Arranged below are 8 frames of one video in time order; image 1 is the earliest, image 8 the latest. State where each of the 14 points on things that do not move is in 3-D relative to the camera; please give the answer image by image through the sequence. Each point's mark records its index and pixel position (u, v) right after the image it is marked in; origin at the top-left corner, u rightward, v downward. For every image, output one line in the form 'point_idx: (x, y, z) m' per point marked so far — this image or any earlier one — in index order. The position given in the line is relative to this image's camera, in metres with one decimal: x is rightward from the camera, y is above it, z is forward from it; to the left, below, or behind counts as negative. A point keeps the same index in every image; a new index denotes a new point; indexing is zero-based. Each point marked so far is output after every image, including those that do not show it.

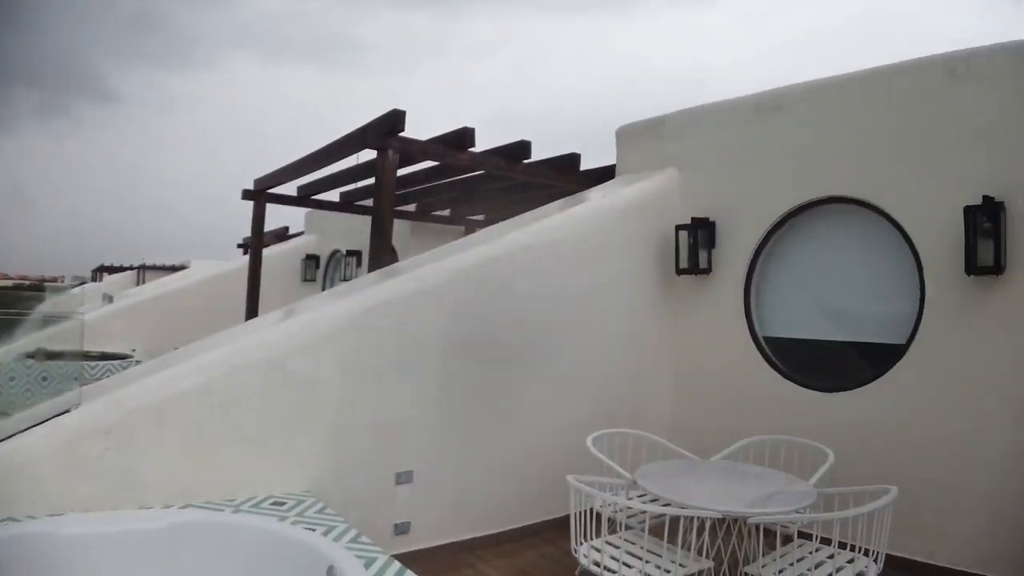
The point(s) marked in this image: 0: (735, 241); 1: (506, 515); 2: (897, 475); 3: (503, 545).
0: (+1.4, +0.3, +4.5) m
1: (-0.1, -1.5, +4.1) m
2: (+2.3, -1.1, +3.9) m
3: (0.0, -1.6, +4.0) m
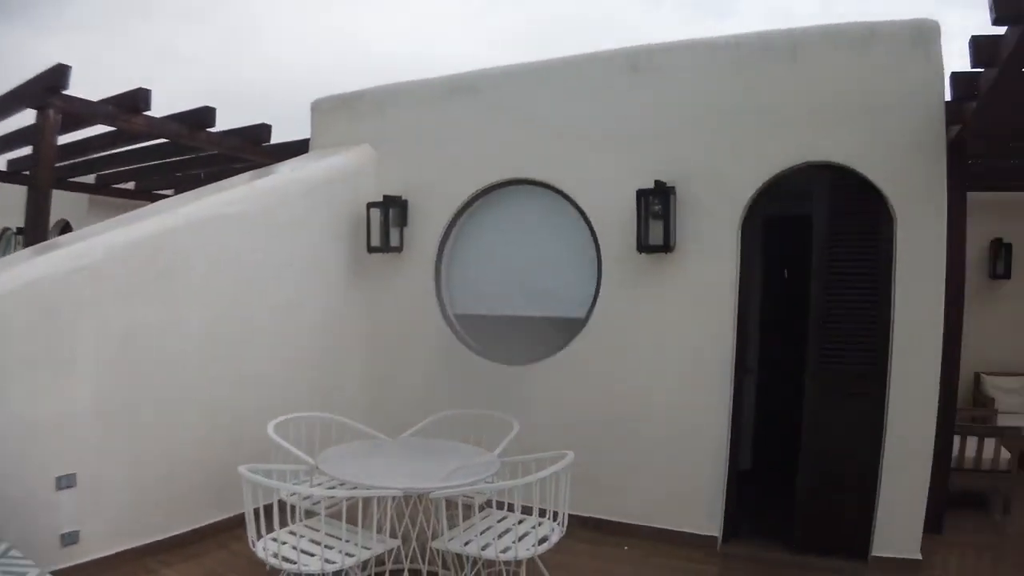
0: (-0.6, +0.5, +4.4) m
1: (-1.9, -1.4, +3.8) m
2: (+0.4, -0.9, +4.0) m
3: (-1.9, -1.5, +3.7) m
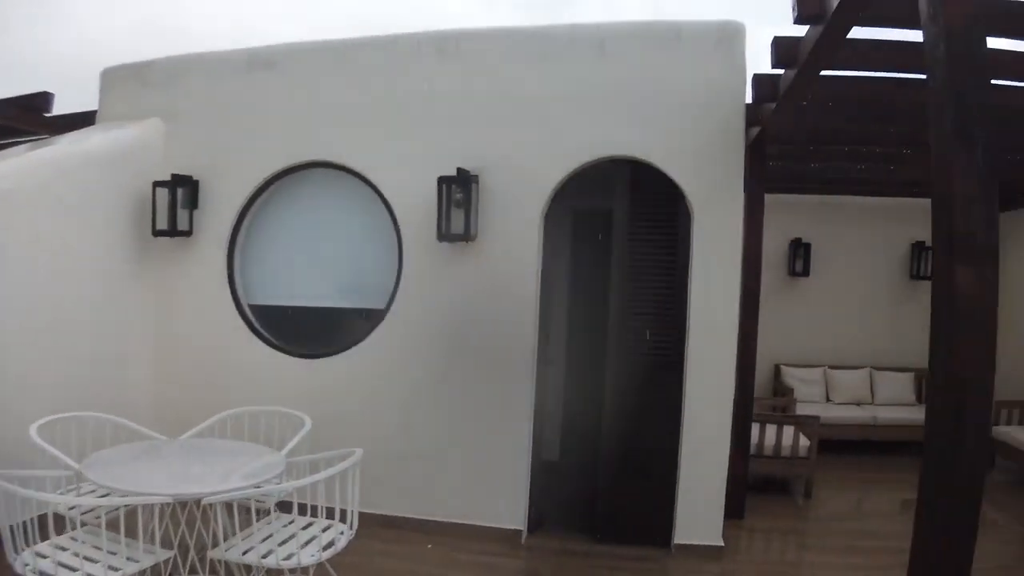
0: (-1.9, +0.6, +4.2) m
1: (-3.1, -1.3, +3.4) m
2: (-0.8, -0.9, +3.9) m
3: (-3.1, -1.5, +3.3) m
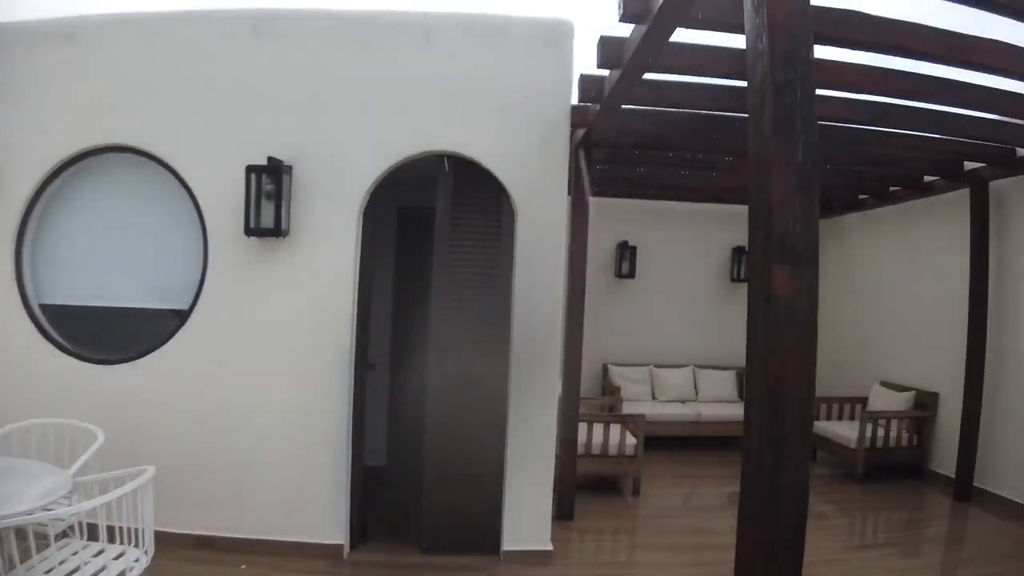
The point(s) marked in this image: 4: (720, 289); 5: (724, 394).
0: (-2.9, +0.6, +3.6) m
1: (-4.1, -1.3, +2.6) m
2: (-1.8, -0.9, +3.5) m
3: (-4.0, -1.4, +2.5) m
4: (+2.2, 0.0, +6.6) m
5: (+2.1, -1.0, +6.2) m
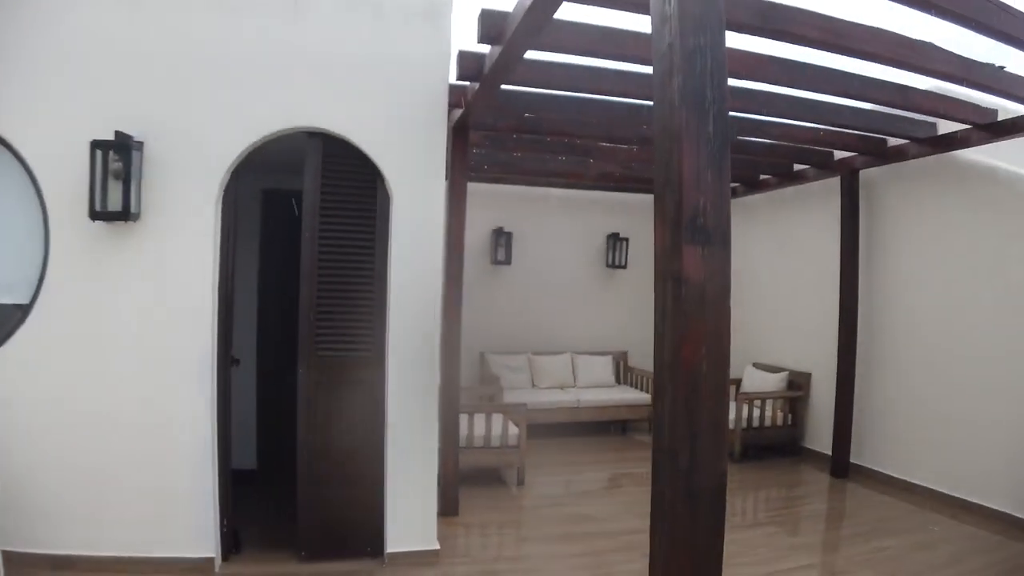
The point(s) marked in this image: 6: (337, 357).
0: (-3.5, +0.6, +2.8) m
1: (-4.4, -1.3, +1.6) m
2: (-2.4, -0.9, +2.9) m
3: (-4.3, -1.5, +1.5) m
4: (+0.9, +0.2, +6.8) m
5: (+0.9, -0.9, +6.4) m
6: (-0.8, -0.3, +3.1) m
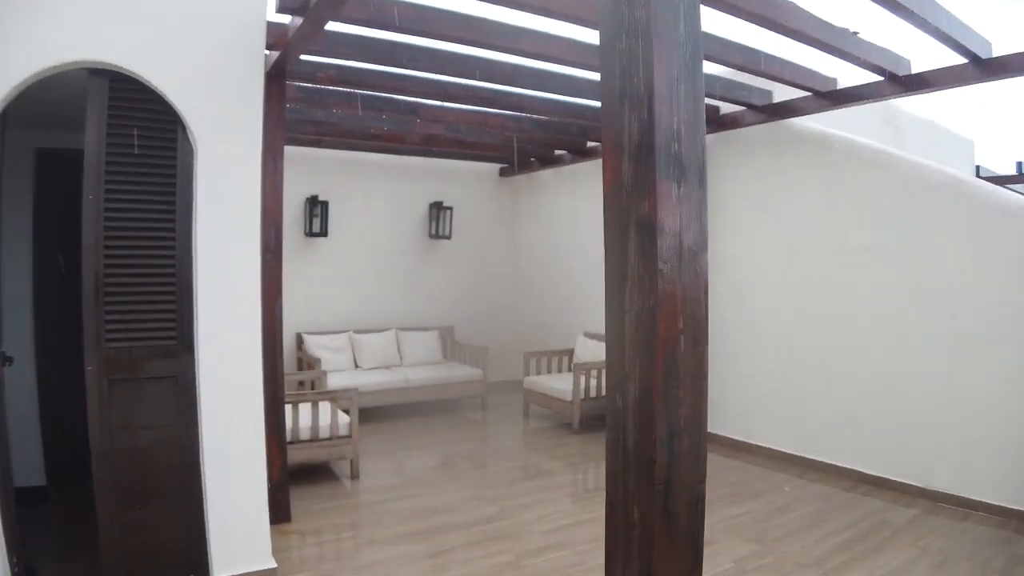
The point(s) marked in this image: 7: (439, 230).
0: (-3.9, +0.6, +1.3) m
1: (-4.4, -1.3, 0.0) m
2: (-2.9, -0.8, +1.8) m
3: (-4.3, -1.5, 0.0) m
4: (-1.0, +0.4, +6.5) m
5: (-0.8, -0.6, +6.1) m
6: (-1.5, -0.2, +2.4) m
7: (-0.7, +0.6, +6.4) m
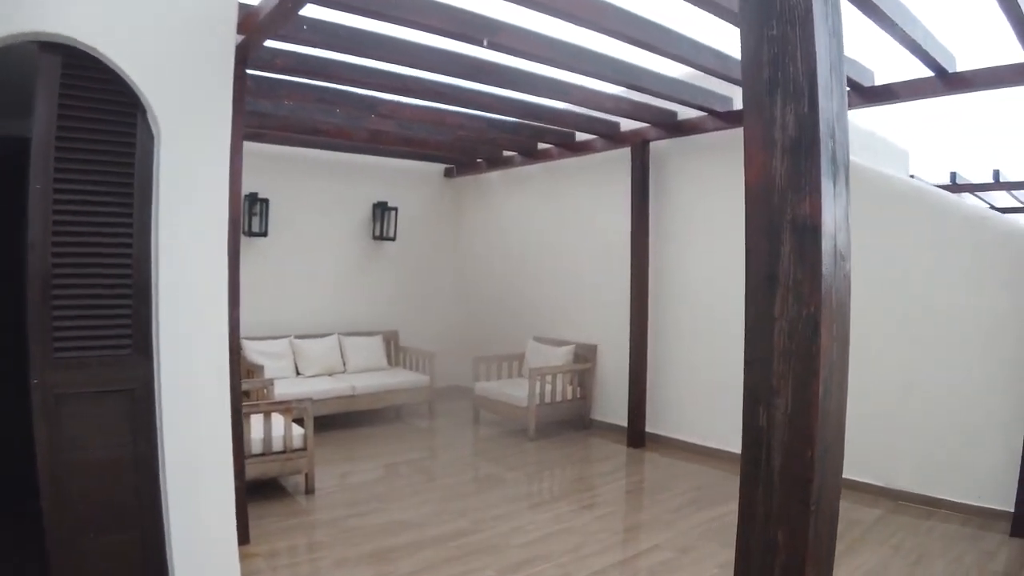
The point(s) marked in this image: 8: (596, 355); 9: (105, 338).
0: (-3.8, +0.6, +0.7) m
1: (-4.1, -1.3, -0.6) m
2: (-2.8, -0.8, +1.3) m
3: (-4.0, -1.5, -0.7) m
4: (-1.5, +0.4, +6.2) m
5: (-1.3, -0.7, +5.9) m
6: (-1.4, -0.2, +2.1) m
7: (-1.3, +0.6, +6.2) m
8: (+0.7, -0.6, +5.4) m
9: (-1.4, -0.2, +2.2) m
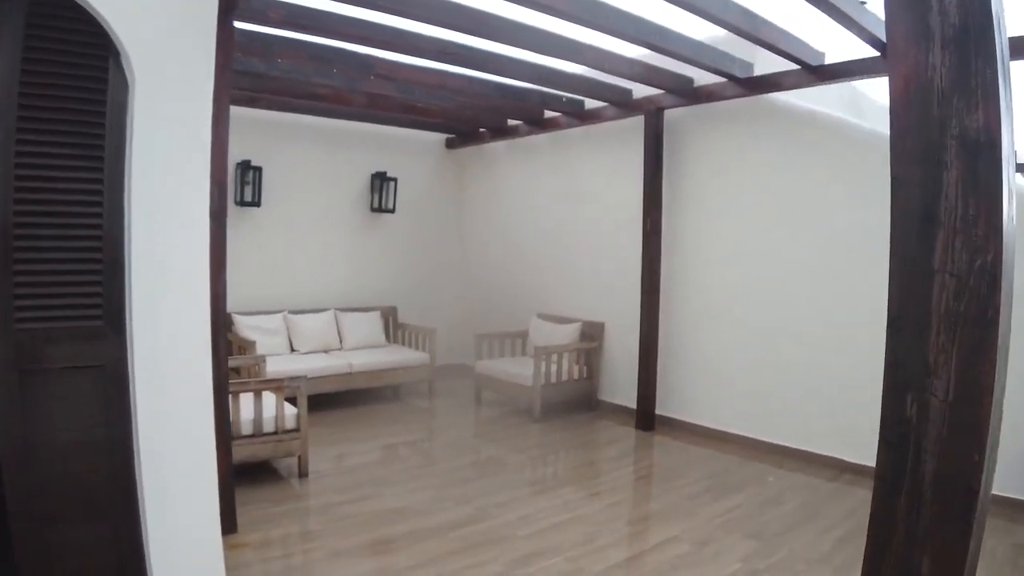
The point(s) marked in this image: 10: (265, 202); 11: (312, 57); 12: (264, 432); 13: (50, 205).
0: (-3.7, +0.7, +0.4) m
1: (-4.0, -1.3, -0.8) m
2: (-2.8, -0.7, +1.1) m
3: (-3.9, -1.4, -0.9) m
4: (-1.4, +0.6, +6.0) m
5: (-1.3, -0.4, +5.7) m
6: (-1.4, -0.1, +1.9) m
7: (-1.2, +0.8, +5.9) m
8: (+0.7, -0.4, +5.2) m
9: (-1.4, -0.1, +2.0) m
10: (-2.1, +0.7, +5.4) m
11: (-1.2, +1.4, +3.9) m
12: (-1.3, -0.8, +3.4) m
13: (-1.4, +0.2, +1.9) m
